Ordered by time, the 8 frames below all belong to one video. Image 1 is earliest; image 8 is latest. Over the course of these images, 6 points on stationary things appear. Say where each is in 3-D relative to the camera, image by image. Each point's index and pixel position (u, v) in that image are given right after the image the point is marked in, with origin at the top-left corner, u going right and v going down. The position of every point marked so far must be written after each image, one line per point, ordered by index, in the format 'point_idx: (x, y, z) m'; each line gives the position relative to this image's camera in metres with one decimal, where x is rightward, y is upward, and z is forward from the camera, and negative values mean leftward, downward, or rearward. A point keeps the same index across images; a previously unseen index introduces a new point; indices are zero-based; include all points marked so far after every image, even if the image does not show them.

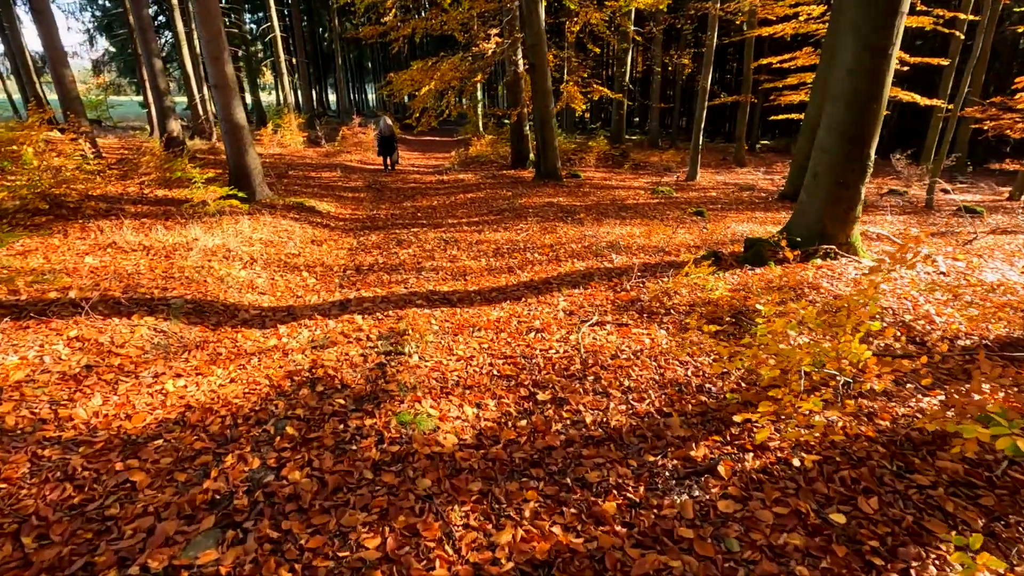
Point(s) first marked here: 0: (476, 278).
0: (-0.4, +0.1, +6.7) m
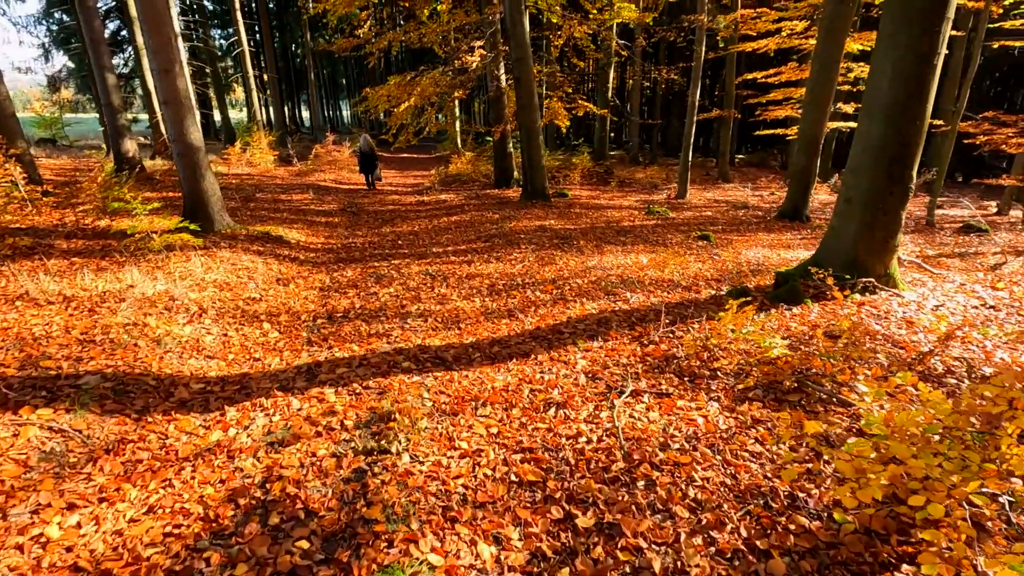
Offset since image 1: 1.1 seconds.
0: (-0.4, -0.4, +5.7) m
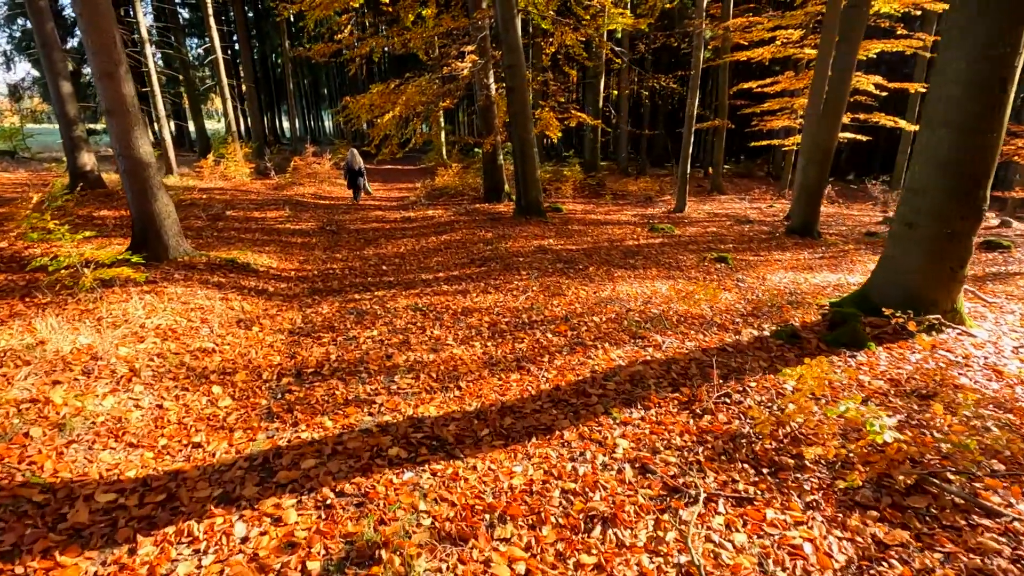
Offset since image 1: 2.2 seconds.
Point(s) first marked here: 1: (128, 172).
0: (-0.3, -0.8, +4.6) m
1: (-5.1, +1.6, +7.2) m
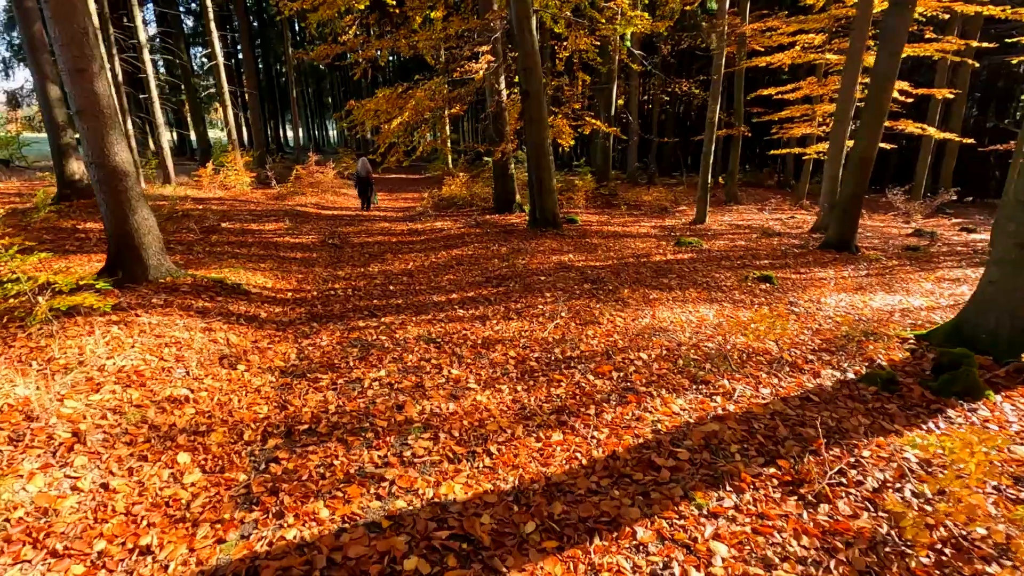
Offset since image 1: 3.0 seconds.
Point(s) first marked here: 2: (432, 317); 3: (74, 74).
0: (0.0, -1.1, +3.7) m
1: (-4.8, +1.3, +6.3) m
2: (-1.0, -0.4, +6.7) m
3: (-4.9, +2.4, +5.9) m
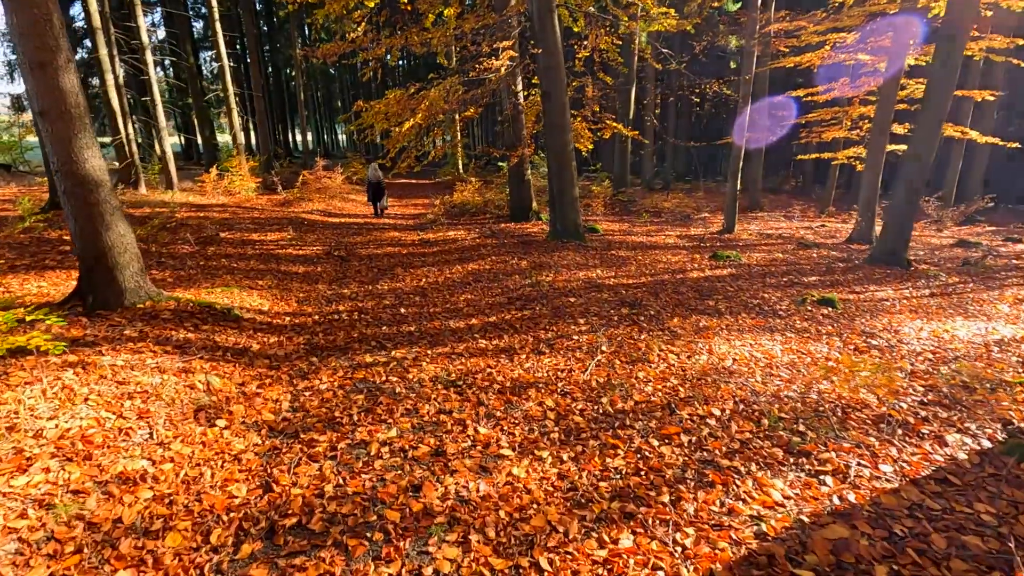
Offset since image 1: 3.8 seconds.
0: (+0.3, -1.4, +2.7) m
1: (-4.5, +1.0, +5.5) m
2: (-0.7, -0.7, +5.8) m
3: (-4.5, +2.1, +5.1) m
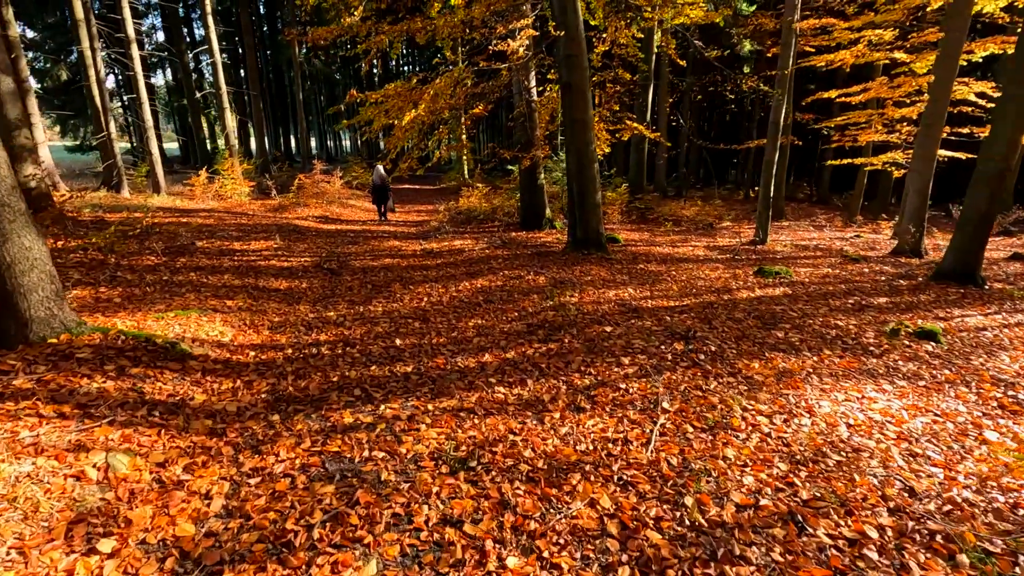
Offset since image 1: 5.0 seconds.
0: (+0.5, -1.6, +1.3) m
1: (-4.3, +0.7, +4.1) m
2: (-0.4, -0.9, +4.3) m
3: (-4.3, +1.9, +3.7) m
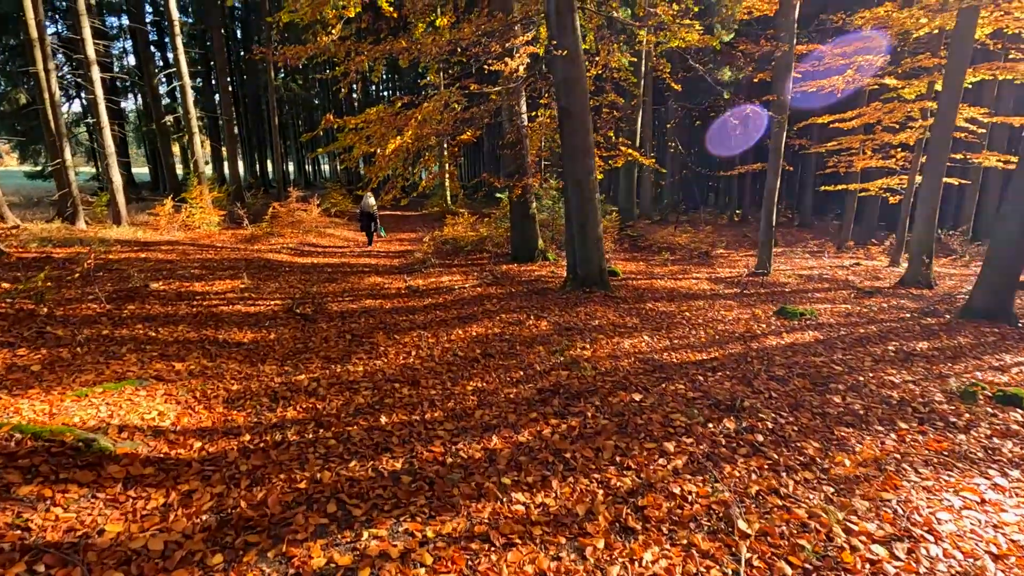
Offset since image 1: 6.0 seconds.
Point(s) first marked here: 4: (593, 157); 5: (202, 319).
0: (+0.7, -2.0, +0.2) m
1: (-4.1, +0.2, +2.9) m
2: (-0.3, -1.5, +3.3) m
3: (-4.1, +1.4, +2.6) m
4: (+1.5, +2.4, +9.8) m
5: (-4.5, -0.4, +7.7) m
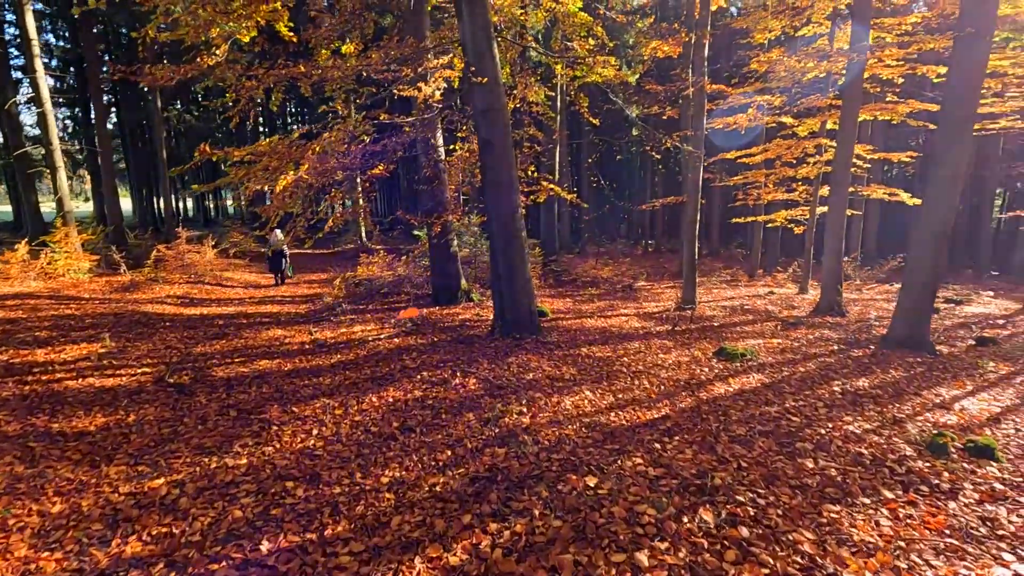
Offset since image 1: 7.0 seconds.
0: (+0.9, -2.2, -0.7) m
1: (-4.4, -0.3, +1.4) m
2: (-0.5, -1.9, +2.2) m
3: (-4.4, +0.9, +1.1) m
4: (+0.1, +1.6, +9.1) m
5: (-5.4, -1.3, +6.0) m
